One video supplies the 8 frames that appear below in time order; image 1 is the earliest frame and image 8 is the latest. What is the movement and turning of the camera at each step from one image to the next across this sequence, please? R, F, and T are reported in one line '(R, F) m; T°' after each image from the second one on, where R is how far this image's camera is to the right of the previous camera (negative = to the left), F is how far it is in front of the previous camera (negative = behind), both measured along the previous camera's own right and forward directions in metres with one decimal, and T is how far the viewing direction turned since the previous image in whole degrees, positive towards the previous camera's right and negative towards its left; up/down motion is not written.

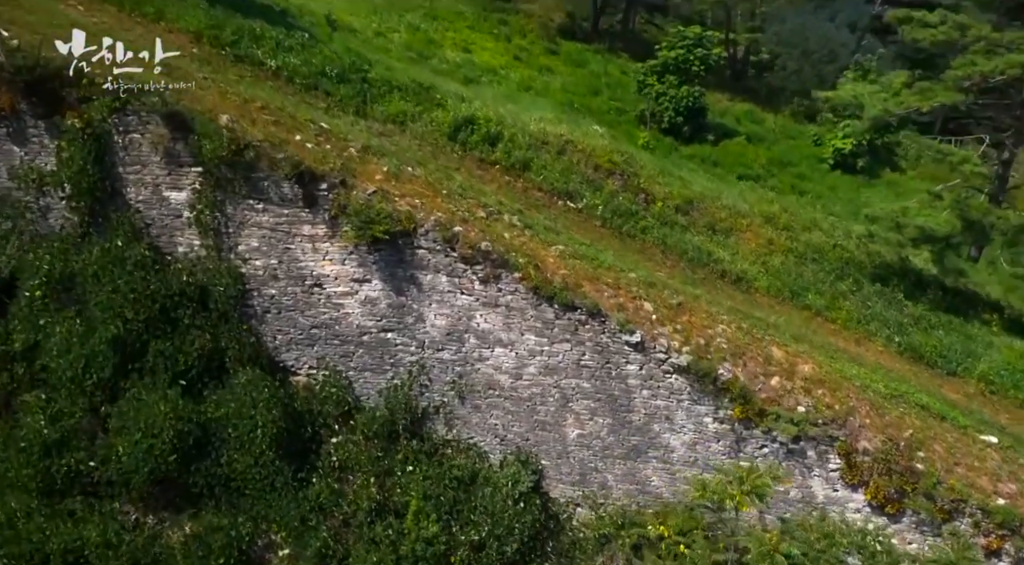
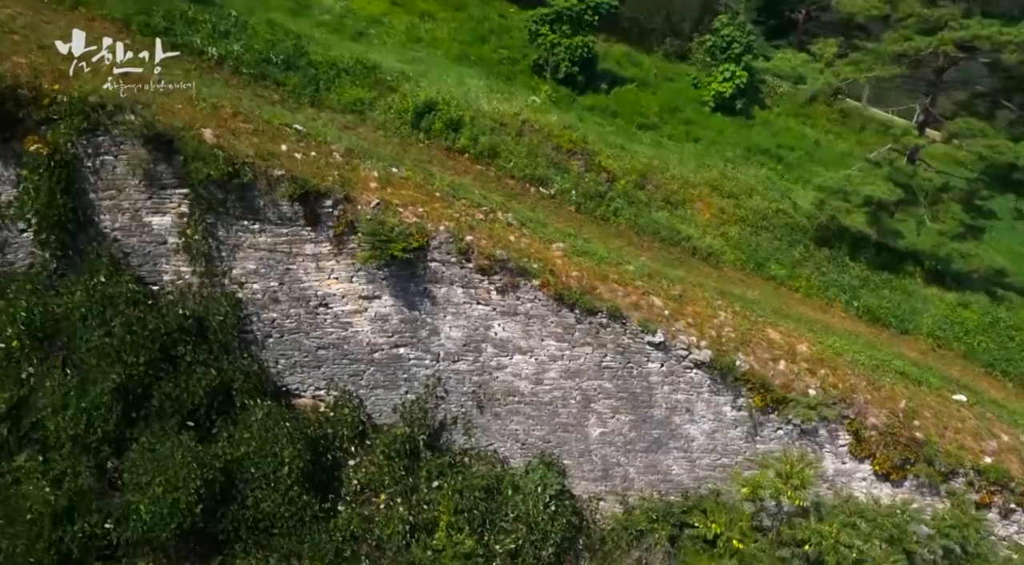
(-1.2, +0.2) m; +9°
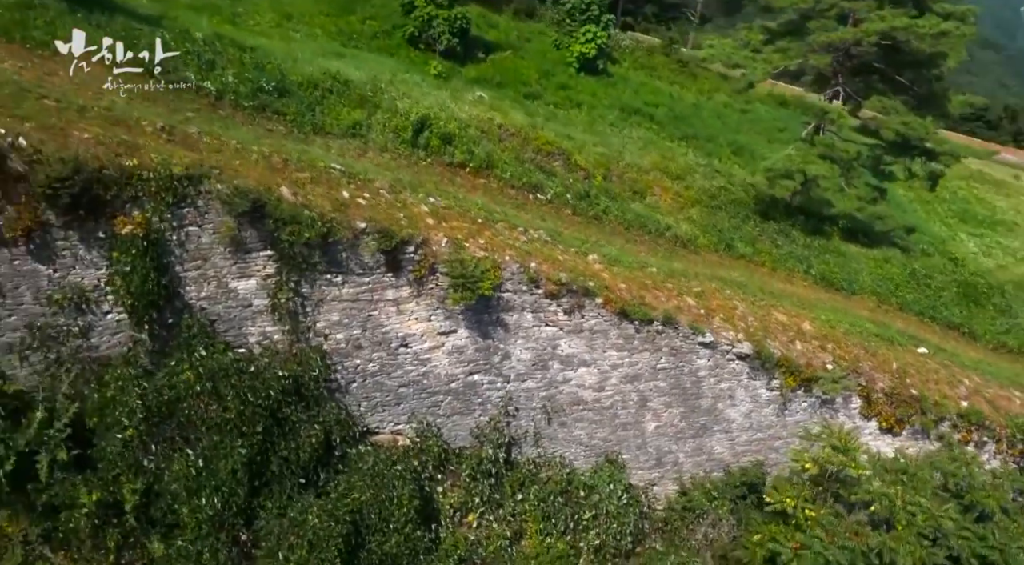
(-2.0, -0.2) m; +11°
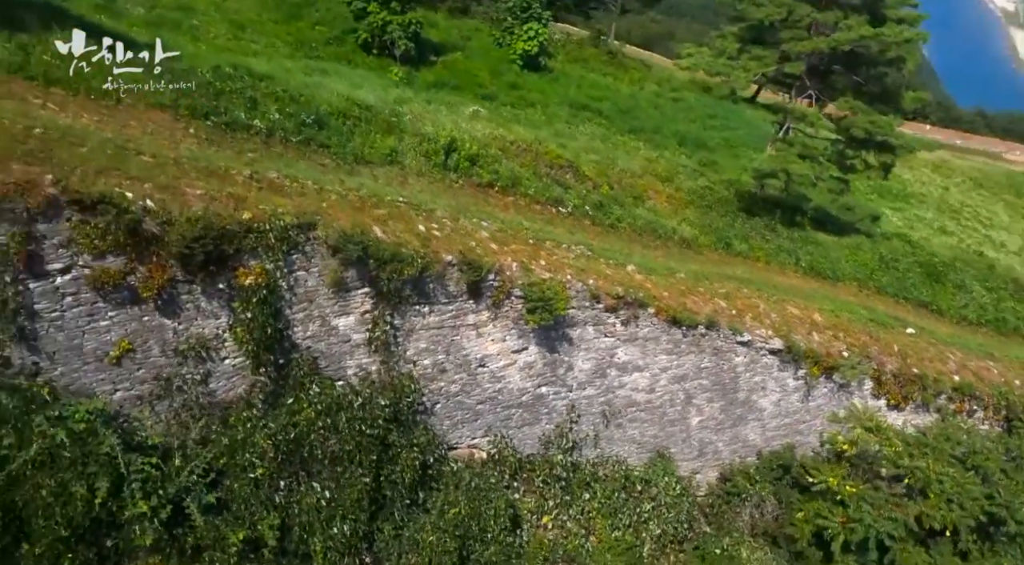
(-1.4, -0.4) m; +6°
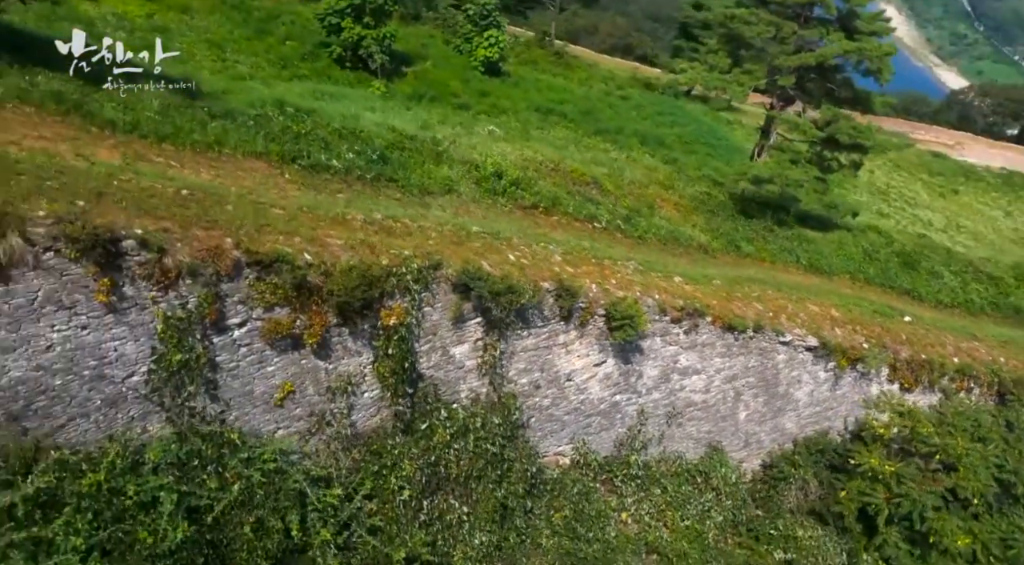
(-1.6, -0.6) m; +5°
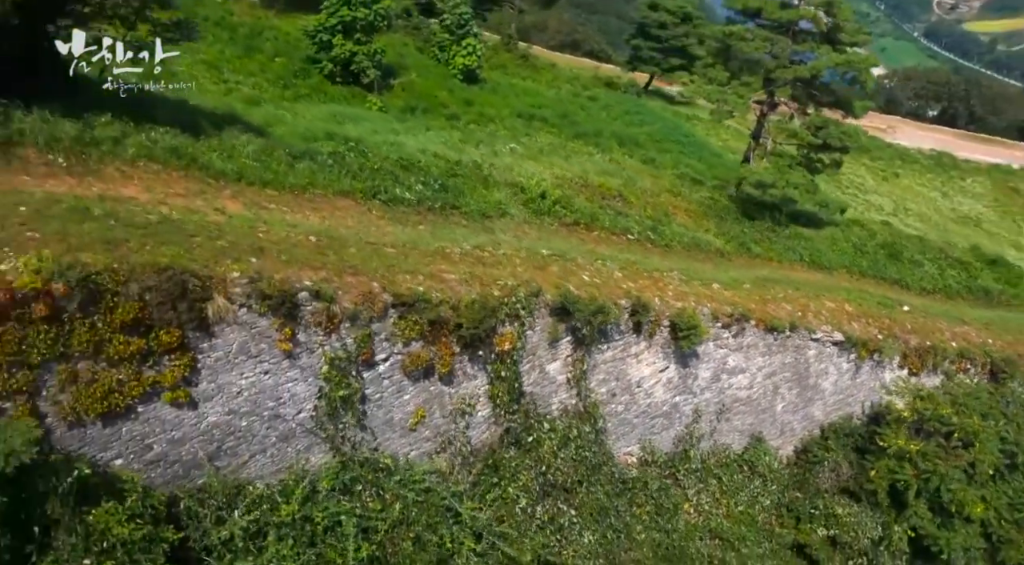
(-1.4, -0.6) m; +4°
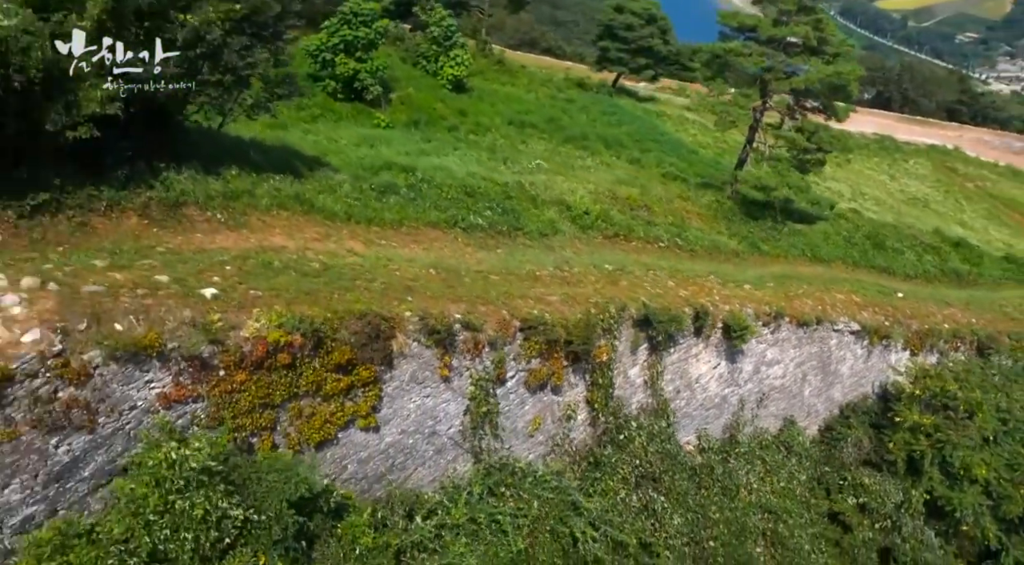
(-1.5, -0.9) m; +4°
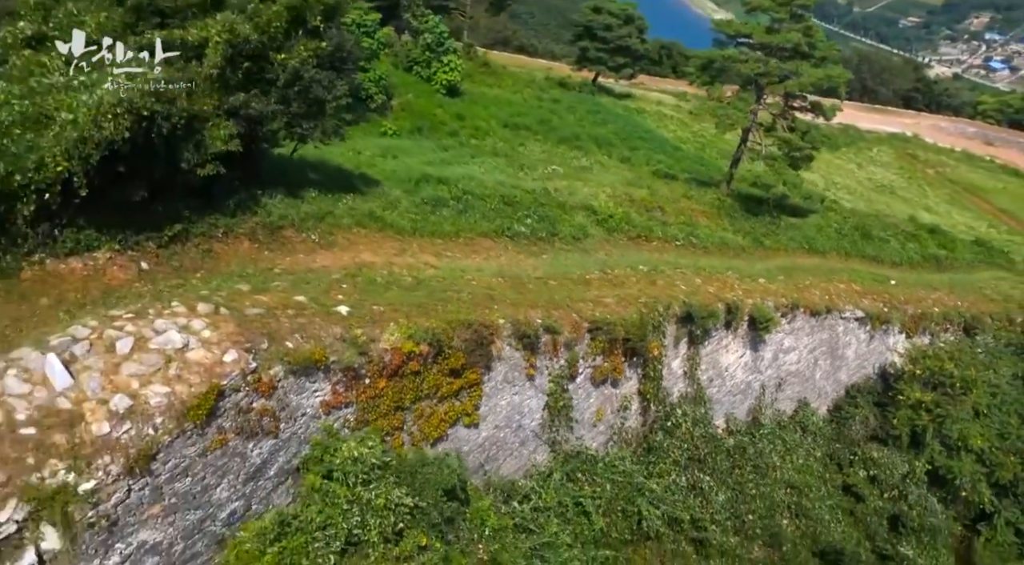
(-1.1, -0.7) m; +2°
